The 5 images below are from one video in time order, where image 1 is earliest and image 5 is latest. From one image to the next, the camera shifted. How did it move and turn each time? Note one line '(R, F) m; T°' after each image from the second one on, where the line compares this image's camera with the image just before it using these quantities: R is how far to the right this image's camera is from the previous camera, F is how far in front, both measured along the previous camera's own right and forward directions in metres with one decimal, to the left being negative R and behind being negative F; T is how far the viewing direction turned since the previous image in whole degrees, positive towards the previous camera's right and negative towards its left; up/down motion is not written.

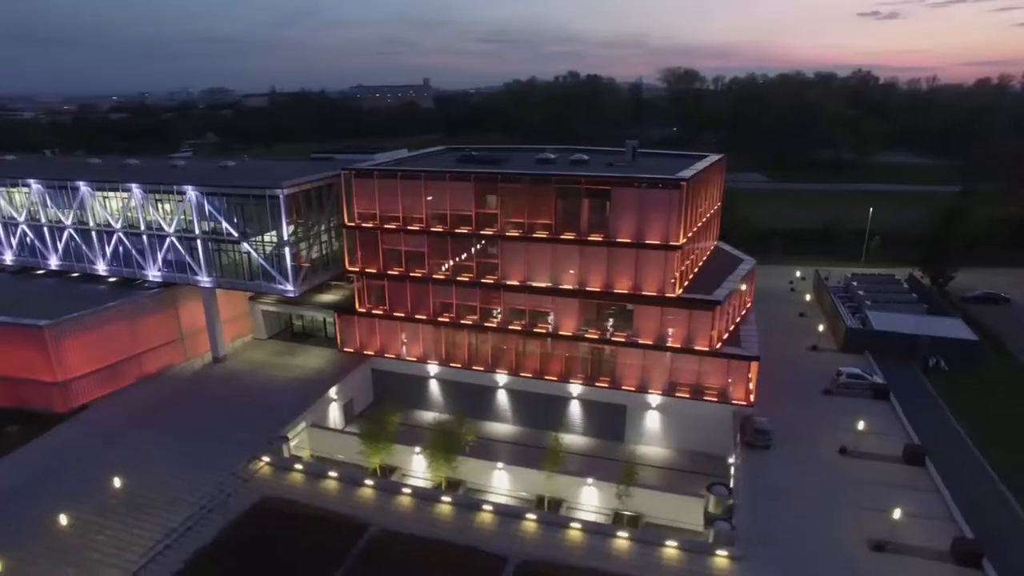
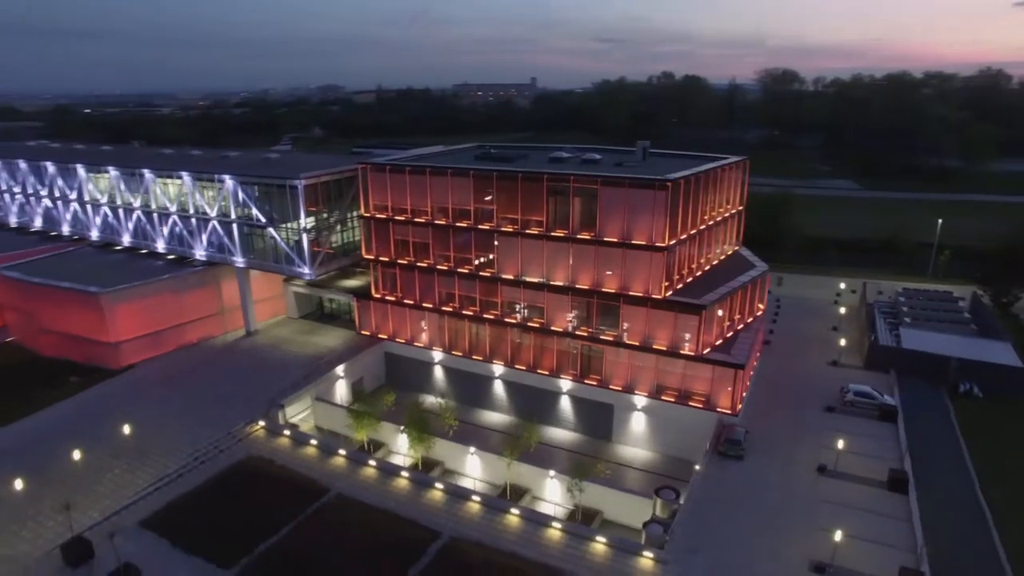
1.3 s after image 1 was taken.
(+5.5, -0.5) m; -9°
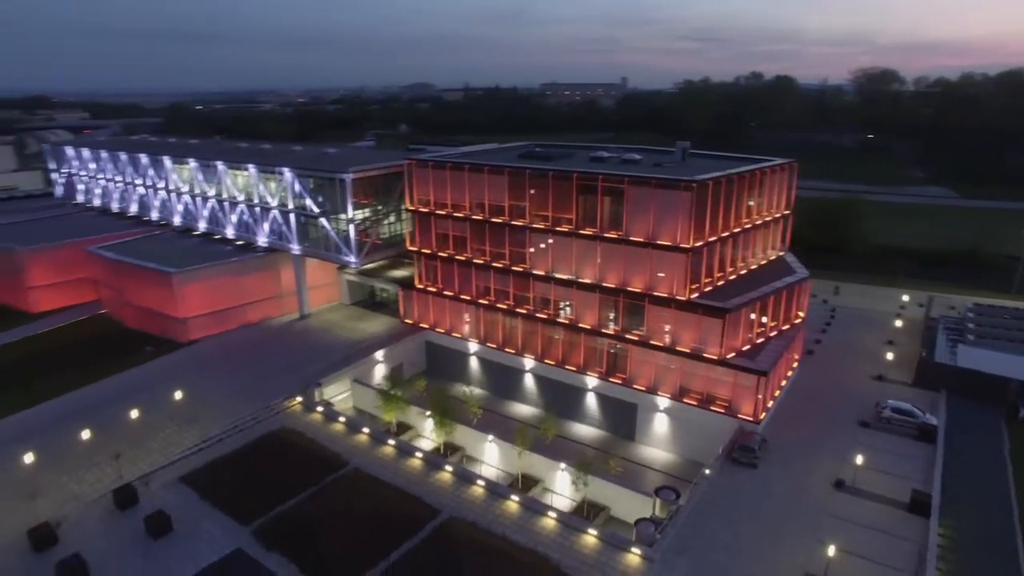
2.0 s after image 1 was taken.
(+2.9, -0.6) m; -8°
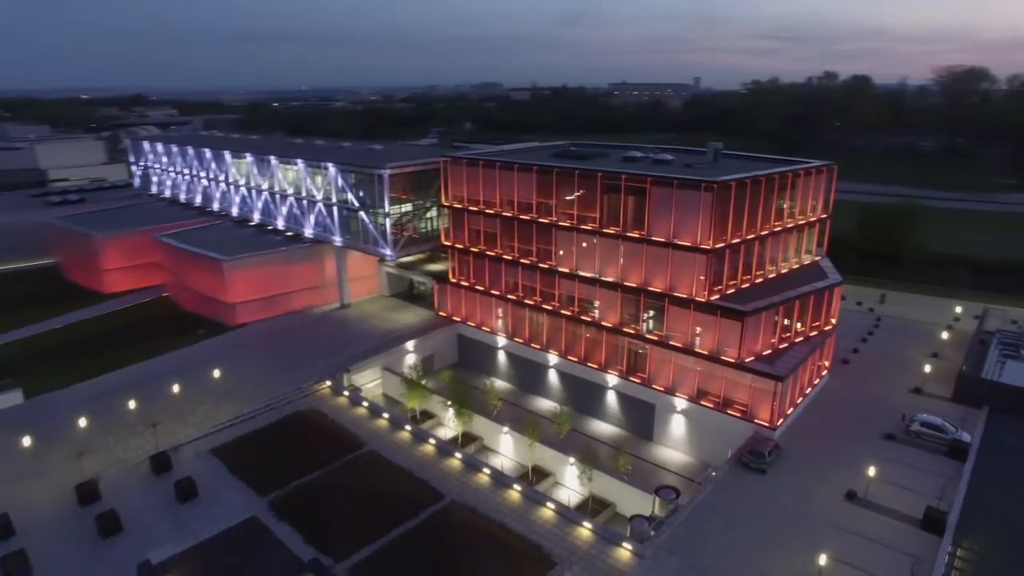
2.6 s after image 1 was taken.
(+2.2, -0.5) m; -6°
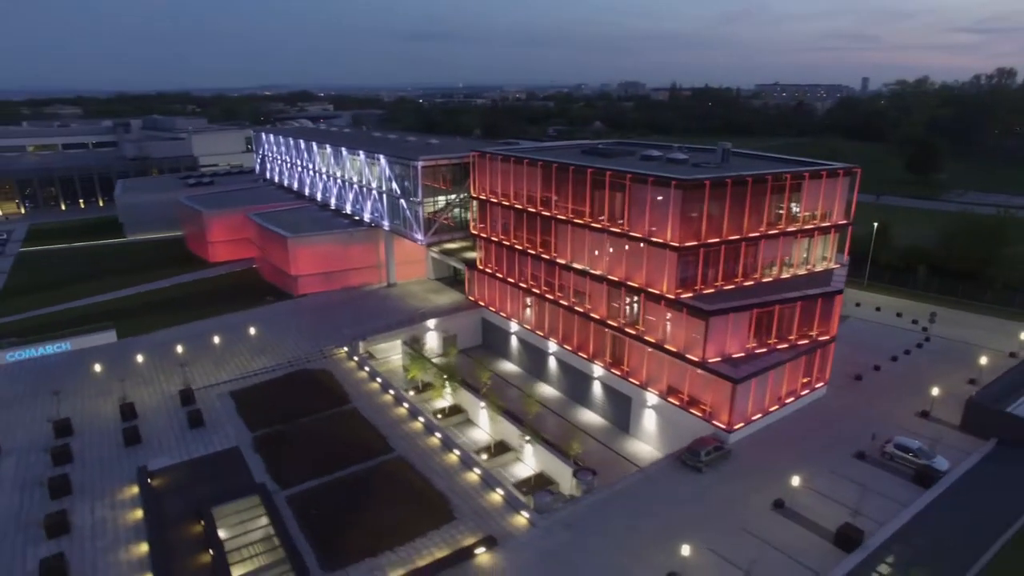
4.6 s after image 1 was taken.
(+8.1, -1.1) m; -13°
